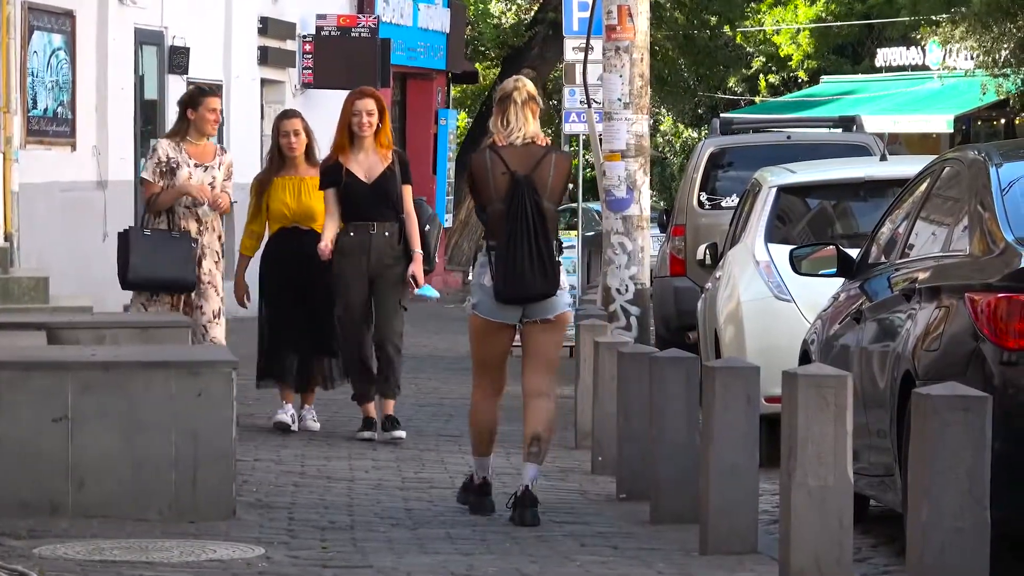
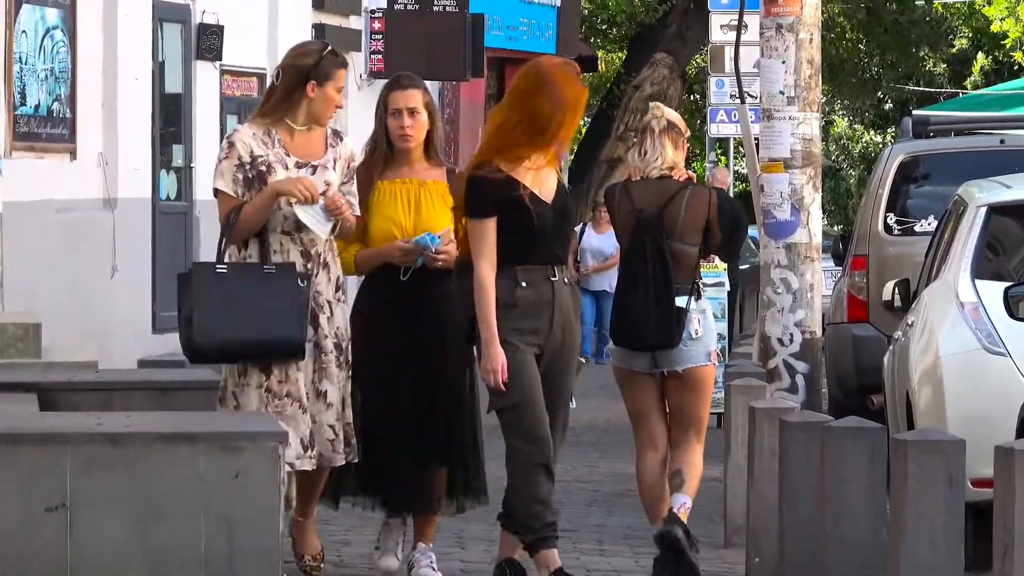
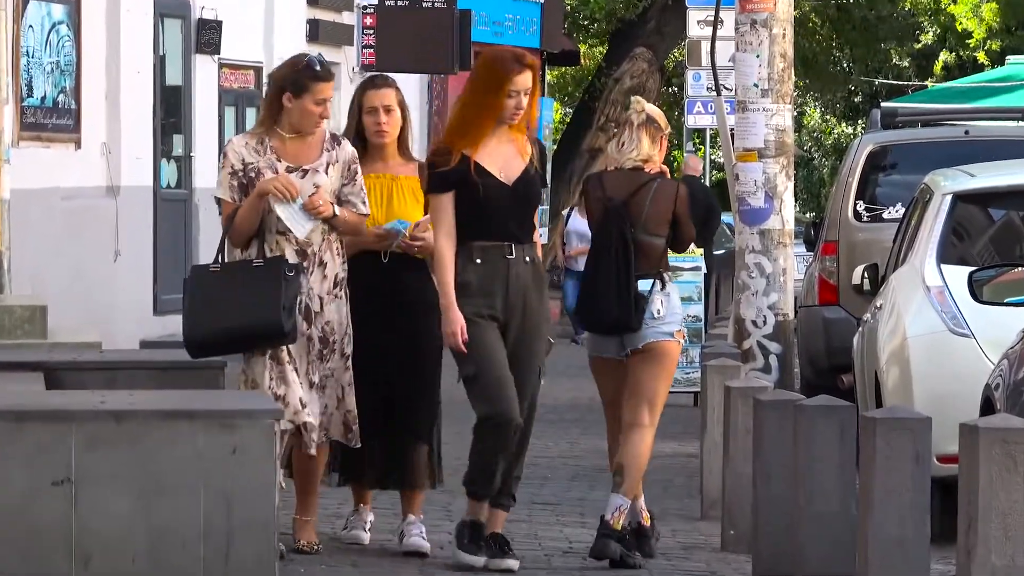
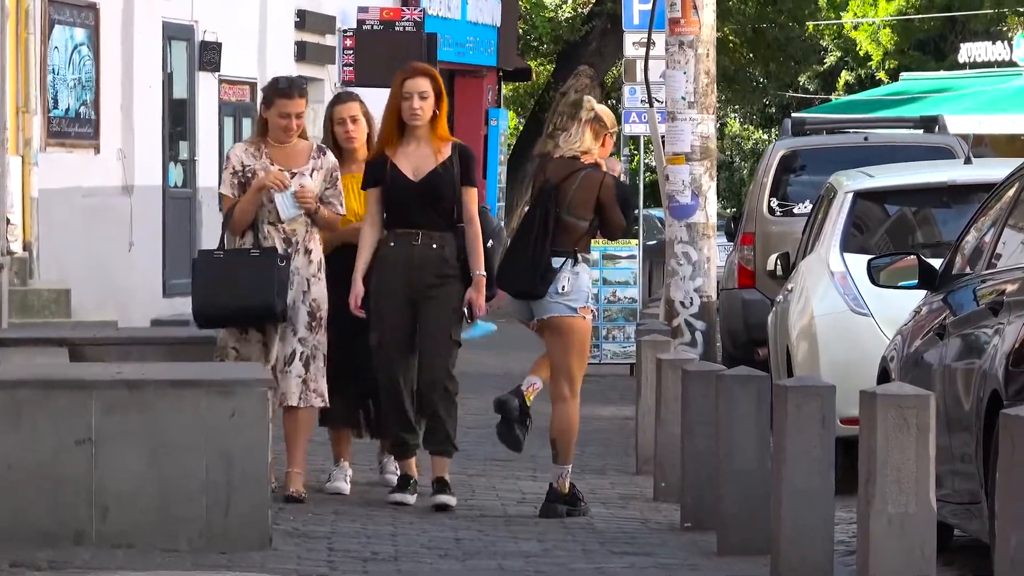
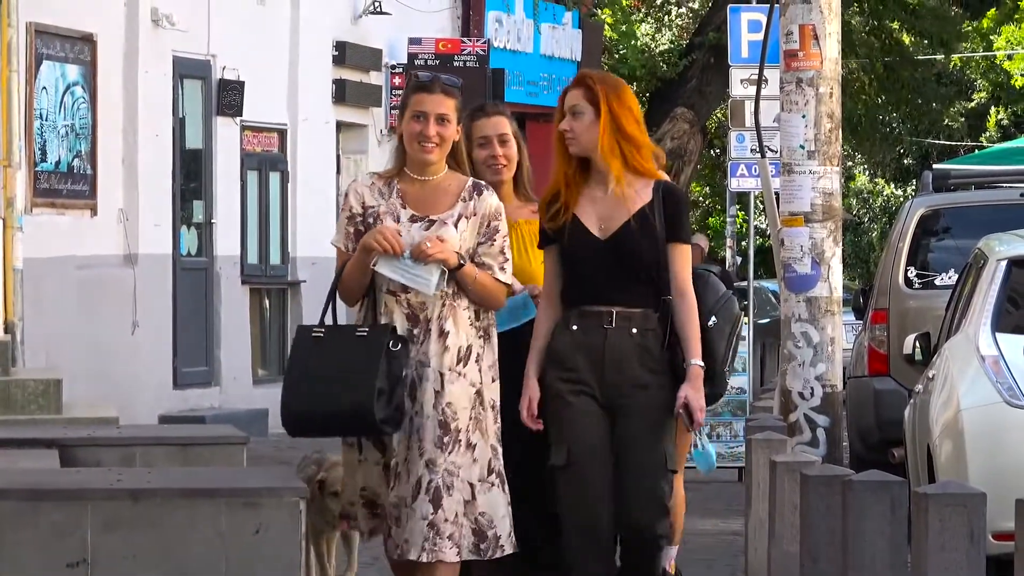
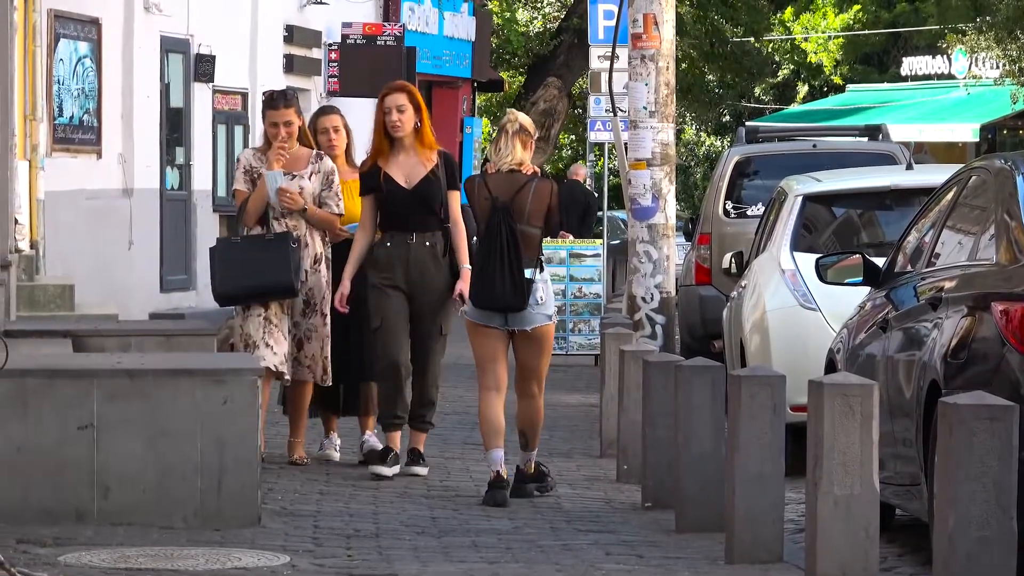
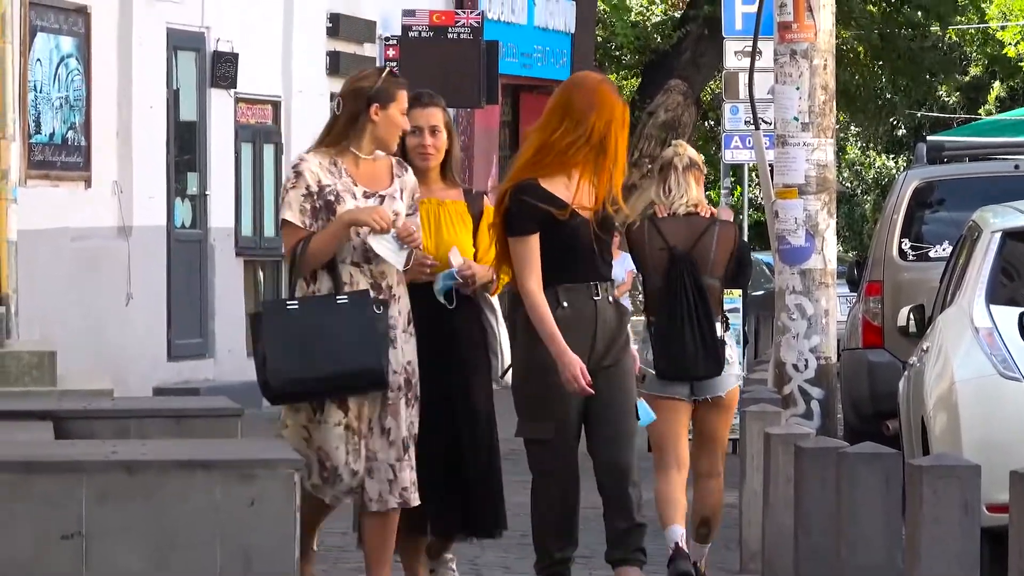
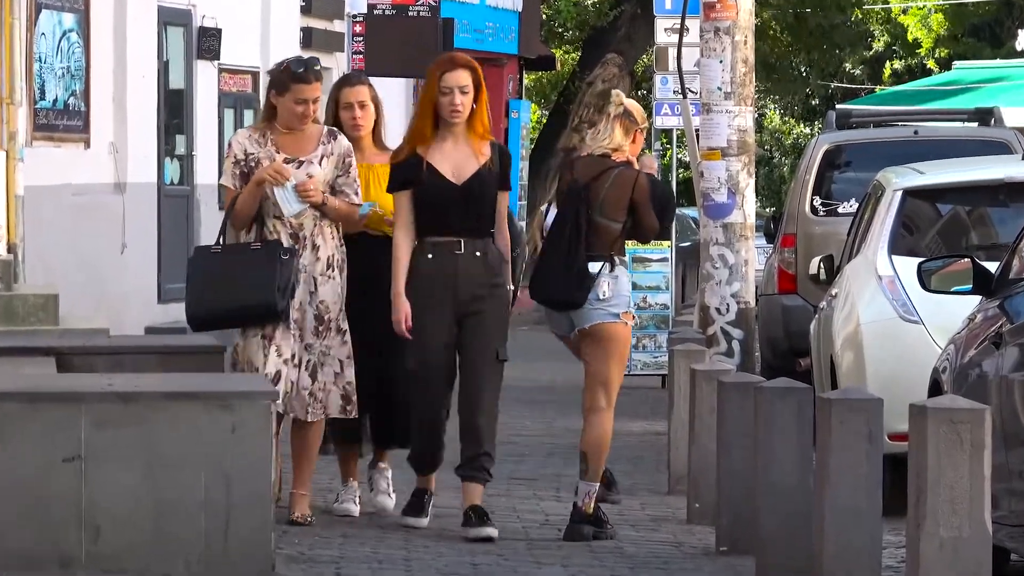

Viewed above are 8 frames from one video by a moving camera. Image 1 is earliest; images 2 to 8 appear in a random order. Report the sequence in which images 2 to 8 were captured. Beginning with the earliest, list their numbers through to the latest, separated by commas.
6, 4, 8, 3, 2, 7, 5
